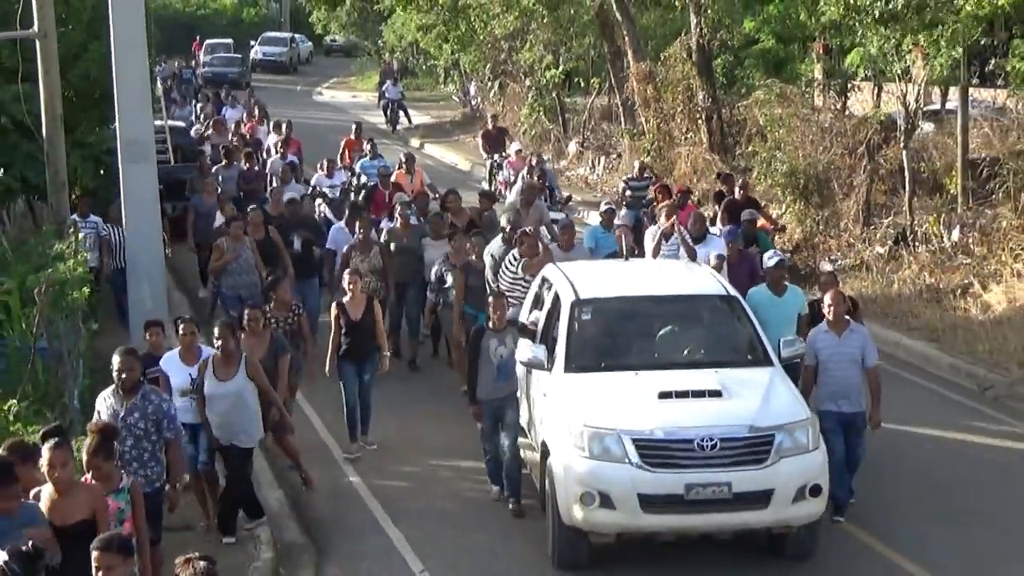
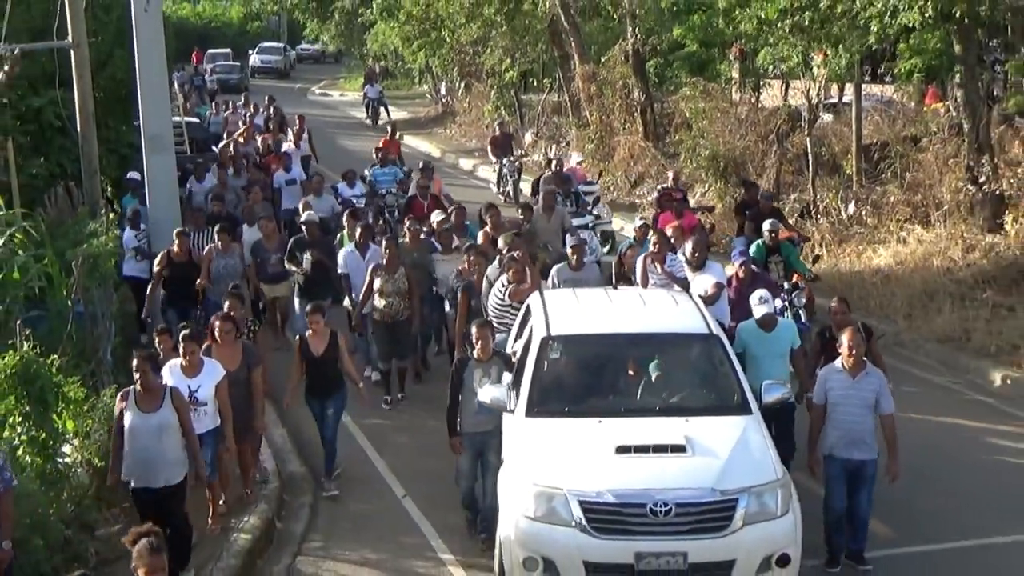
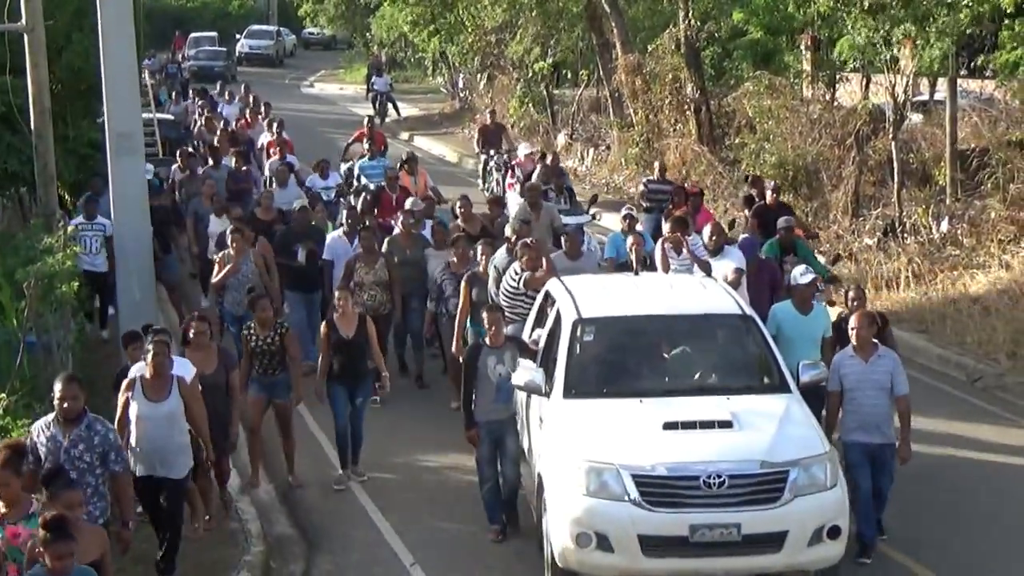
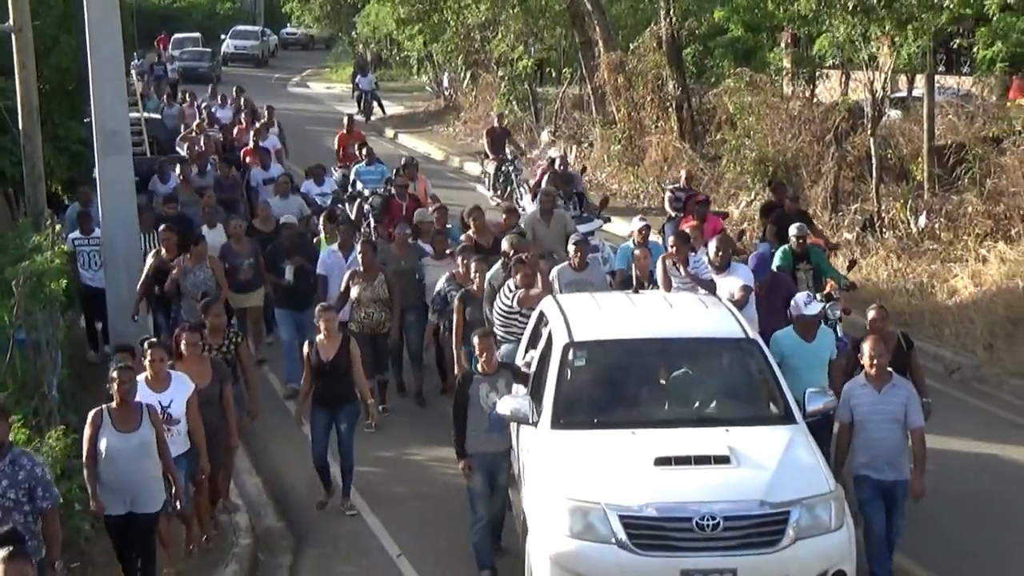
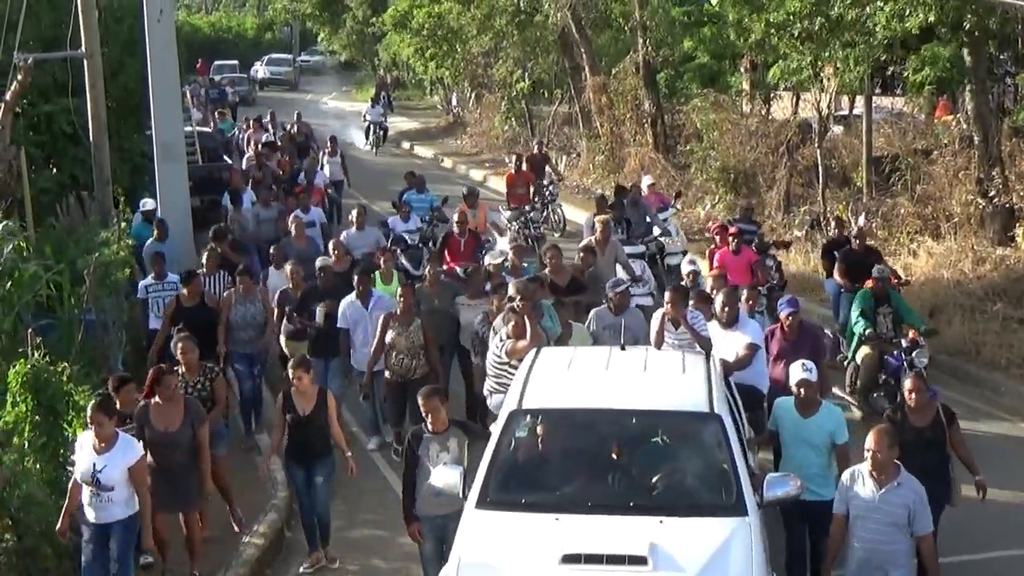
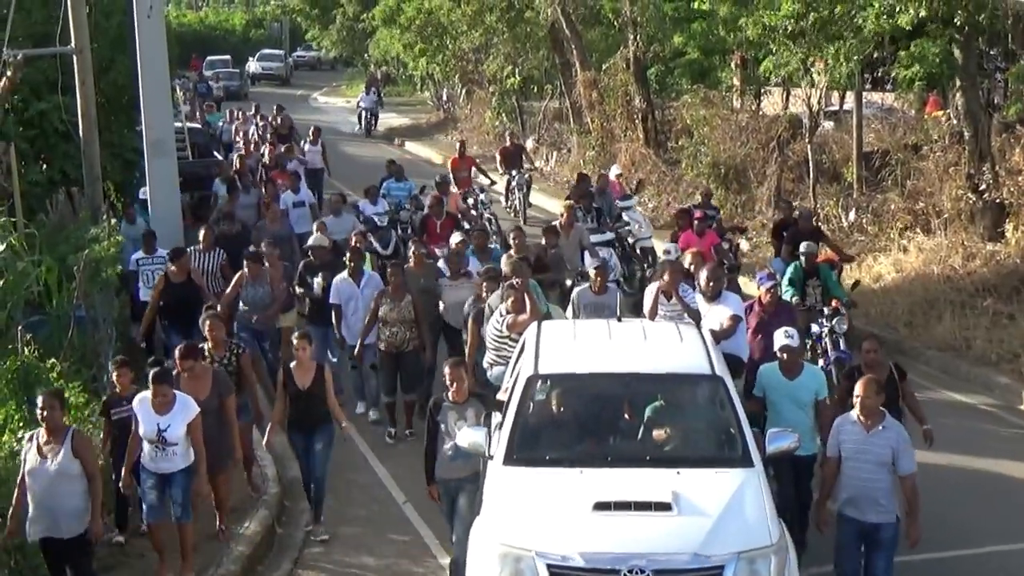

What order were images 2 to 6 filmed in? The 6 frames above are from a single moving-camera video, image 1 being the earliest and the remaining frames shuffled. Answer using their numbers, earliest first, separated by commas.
3, 4, 2, 6, 5
